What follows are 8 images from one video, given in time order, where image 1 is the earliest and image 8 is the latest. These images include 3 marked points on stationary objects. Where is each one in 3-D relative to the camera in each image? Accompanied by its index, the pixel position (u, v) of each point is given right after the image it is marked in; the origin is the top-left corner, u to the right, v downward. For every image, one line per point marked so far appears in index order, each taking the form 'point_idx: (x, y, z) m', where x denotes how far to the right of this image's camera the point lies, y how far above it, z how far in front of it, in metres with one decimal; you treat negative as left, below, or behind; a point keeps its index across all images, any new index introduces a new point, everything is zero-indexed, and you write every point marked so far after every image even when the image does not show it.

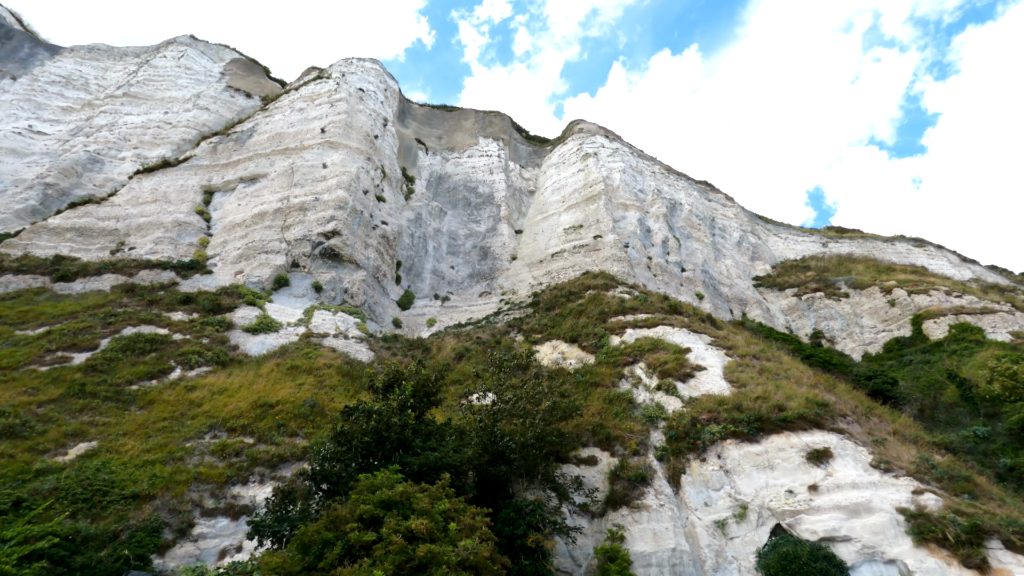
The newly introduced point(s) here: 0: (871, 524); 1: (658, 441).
0: (+8.3, -5.4, +12.4) m
1: (+4.4, -4.6, +16.1) m
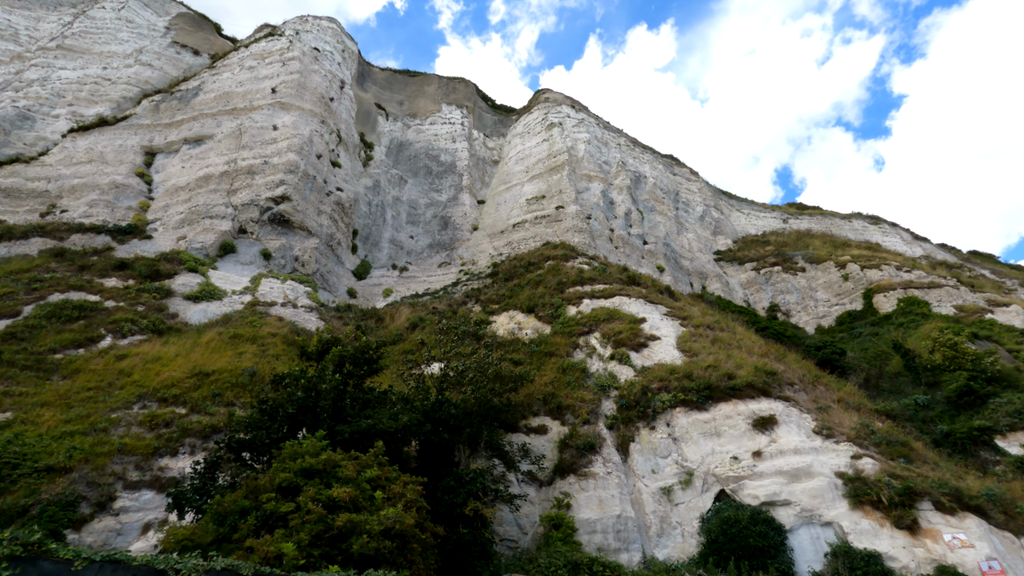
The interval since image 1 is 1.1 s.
0: (+7.0, -4.7, +12.6) m
1: (+2.9, -3.7, +16.1) m
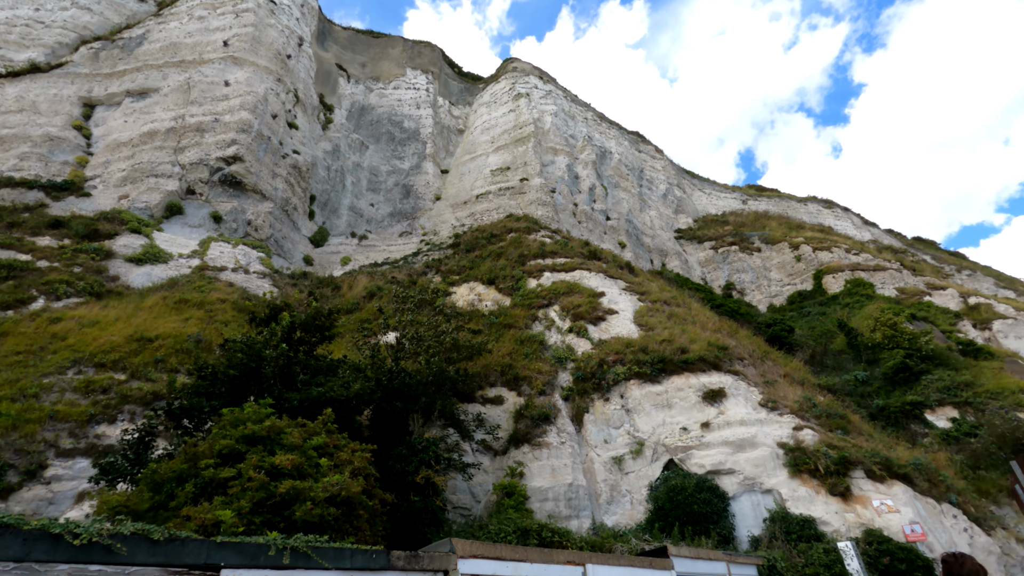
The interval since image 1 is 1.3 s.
0: (+5.9, -4.1, +13.1) m
1: (+1.6, -2.8, +16.2) m
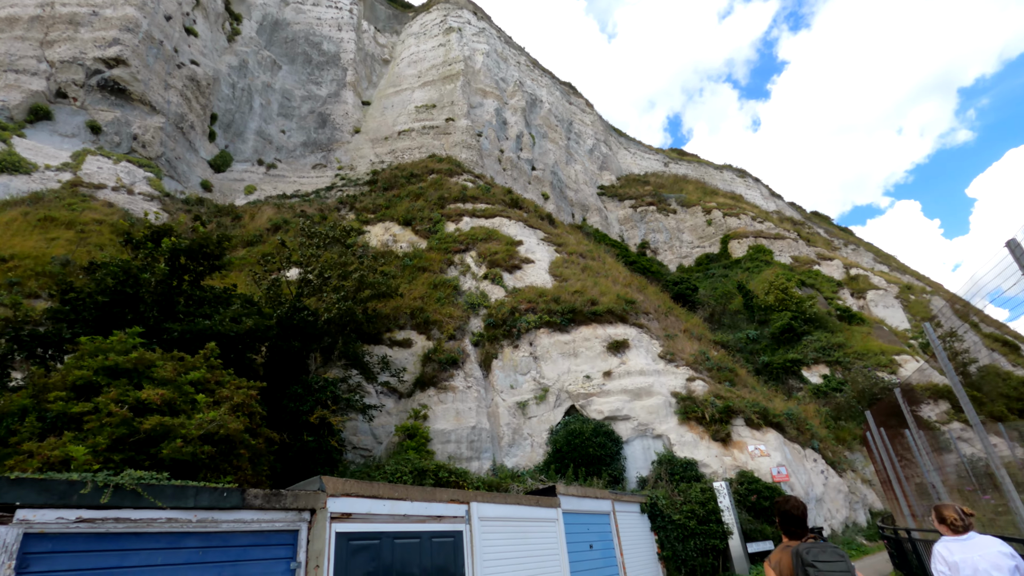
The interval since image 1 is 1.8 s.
0: (+3.5, -3.0, +13.8) m
1: (-1.1, -1.2, +16.1) m
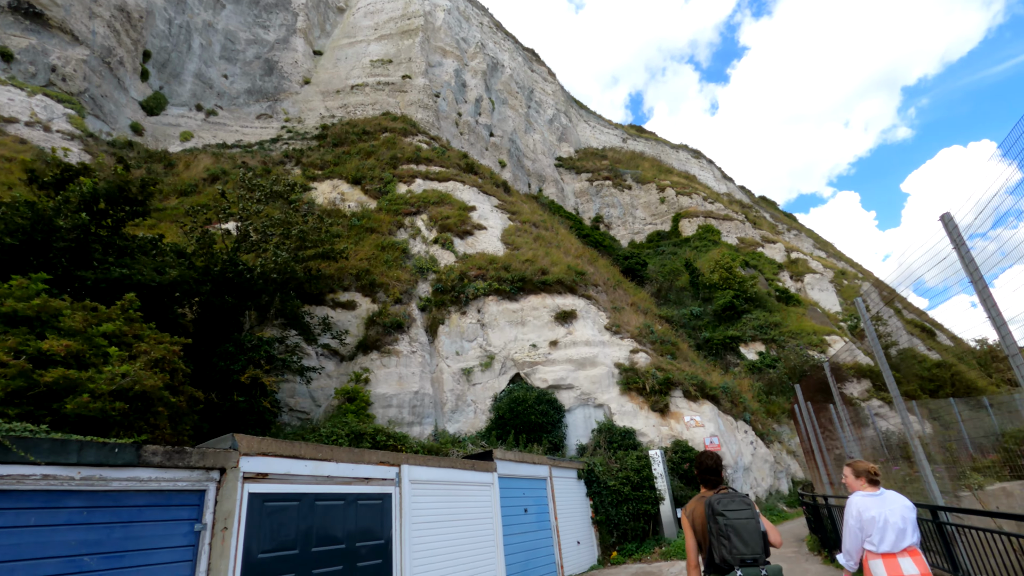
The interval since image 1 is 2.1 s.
0: (+2.1, -2.3, +14.0) m
1: (-2.6, -0.1, +15.8) m
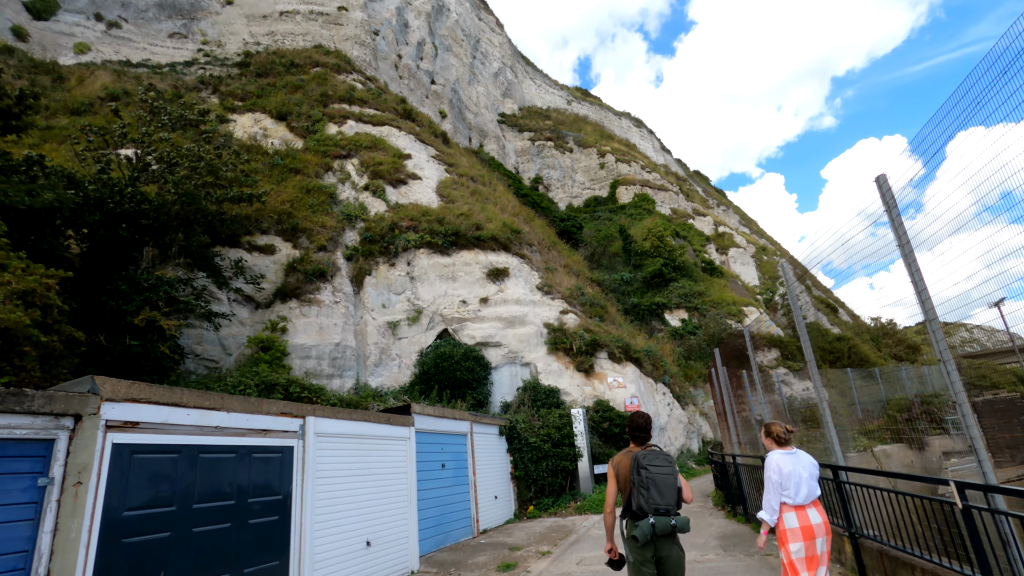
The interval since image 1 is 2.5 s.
0: (+0.2, -1.2, +13.9) m
1: (-4.5, +1.3, +15.0) m
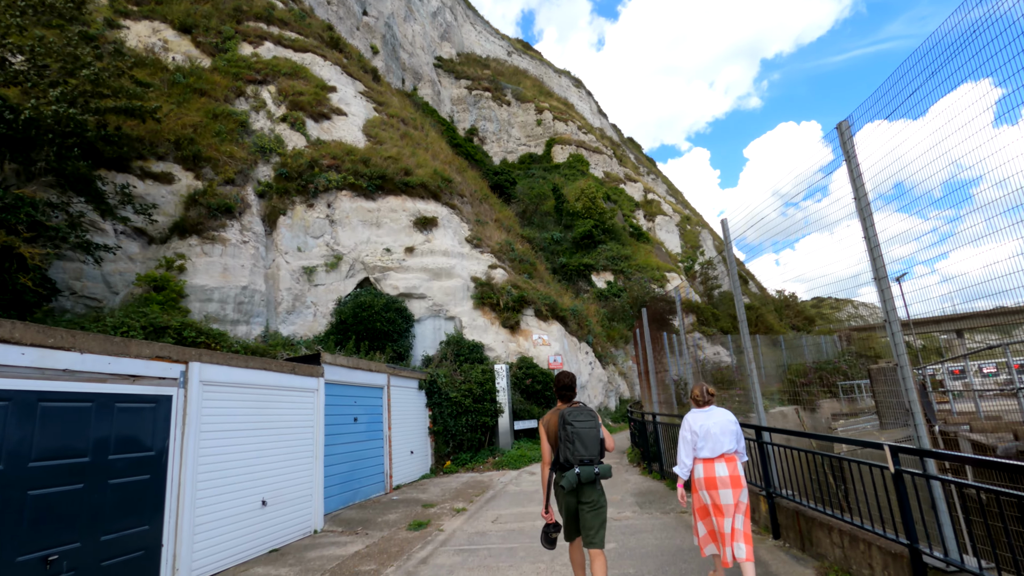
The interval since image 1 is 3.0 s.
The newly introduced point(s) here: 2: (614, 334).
0: (-1.6, 0.0, +13.3) m
1: (-6.3, +2.8, +13.6) m
2: (+3.4, -1.6, +18.0) m
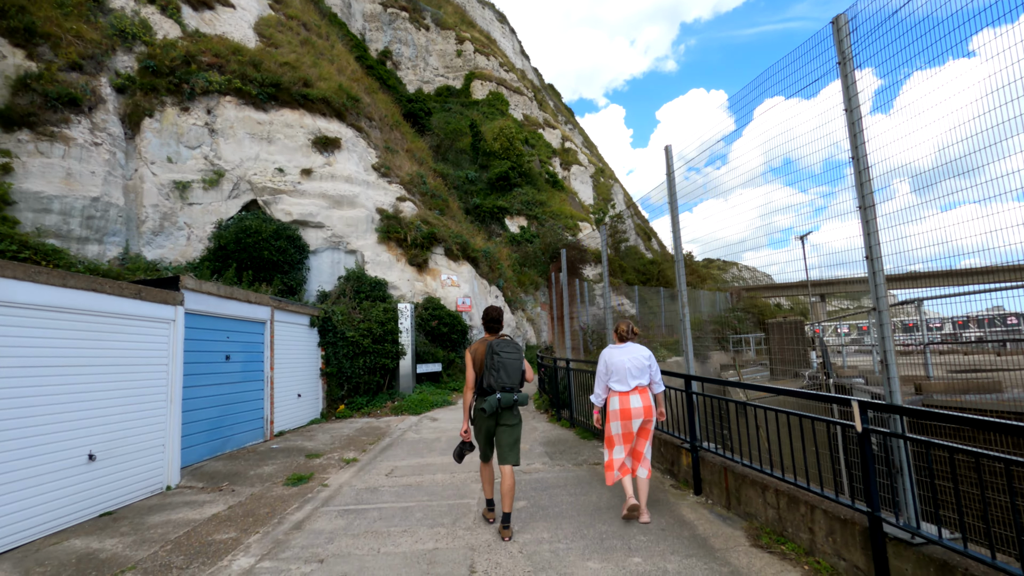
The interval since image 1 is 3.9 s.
0: (-3.7, +1.6, +12.1) m
1: (-8.2, +4.7, +11.3) m
2: (+0.4, +0.3, +17.7) m
